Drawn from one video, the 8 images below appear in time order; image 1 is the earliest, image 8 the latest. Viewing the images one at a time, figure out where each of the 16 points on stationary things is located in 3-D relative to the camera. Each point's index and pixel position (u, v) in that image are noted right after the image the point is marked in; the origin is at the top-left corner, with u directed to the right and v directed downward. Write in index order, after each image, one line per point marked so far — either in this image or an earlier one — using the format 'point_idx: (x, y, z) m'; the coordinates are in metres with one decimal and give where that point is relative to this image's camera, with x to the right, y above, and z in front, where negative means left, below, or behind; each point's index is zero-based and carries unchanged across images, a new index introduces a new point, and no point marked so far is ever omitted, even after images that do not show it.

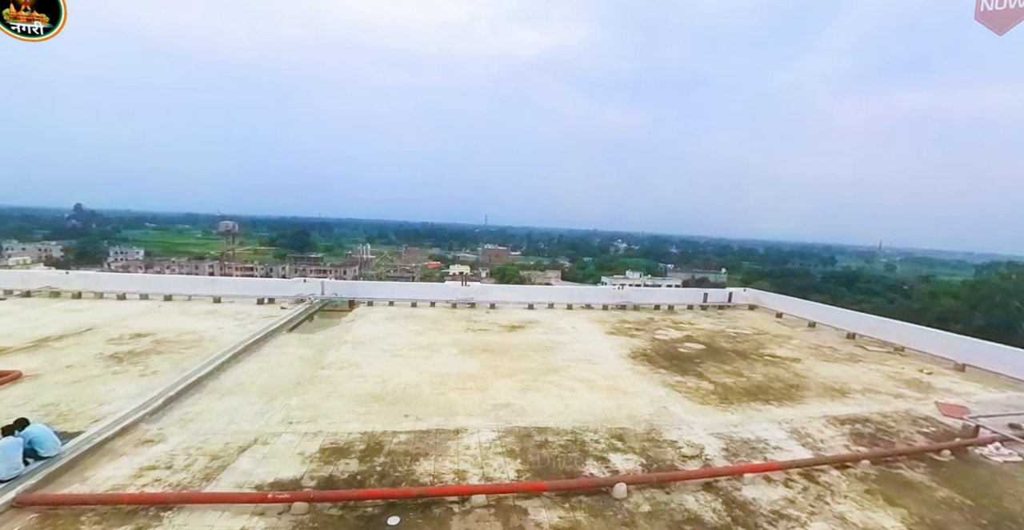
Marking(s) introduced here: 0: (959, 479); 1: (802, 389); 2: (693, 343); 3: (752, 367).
0: (+5.2, -2.5, +5.7) m
1: (+4.6, -2.0, +7.7) m
2: (+3.5, -1.6, +9.3) m
3: (+4.1, -1.8, +8.3) m
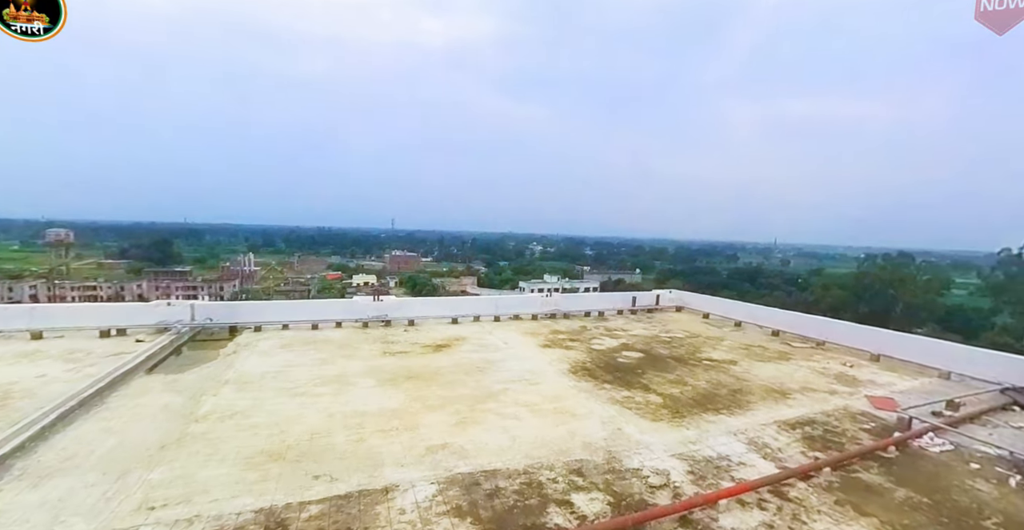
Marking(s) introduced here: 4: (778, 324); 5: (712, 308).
0: (+4.6, -2.4, +5.7) m
1: (+3.6, -2.0, +7.6) m
2: (+2.1, -1.6, +8.9) m
3: (+3.0, -1.9, +8.1) m
4: (+6.6, -1.5, +12.0) m
5: (+5.7, -1.2, +13.6) m
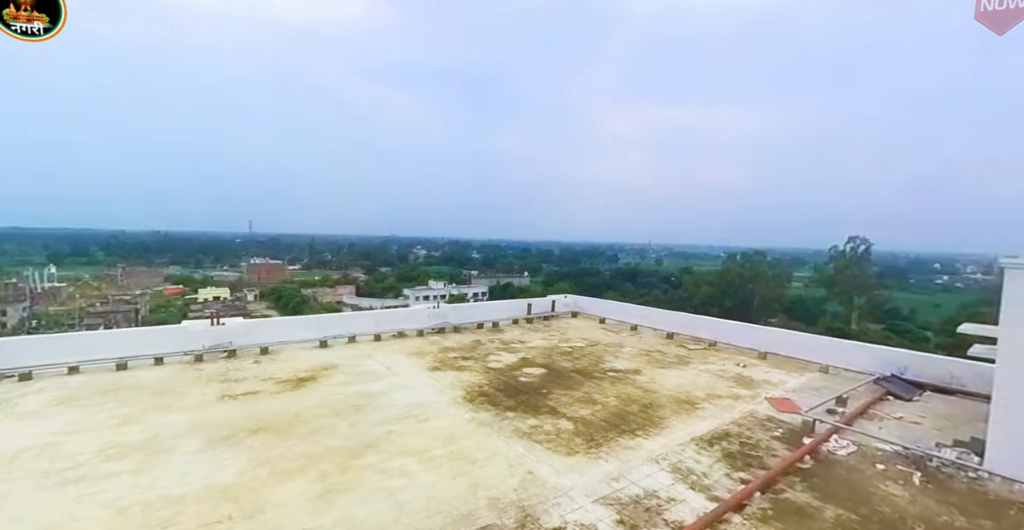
0: (+3.5, -2.4, +5.4) m
1: (+2.1, -2.0, +7.0) m
2: (+0.3, -1.7, +8.0) m
3: (+1.3, -1.9, +7.4) m
4: (+3.9, -1.5, +12.0) m
5: (+2.7, -1.3, +13.4) m
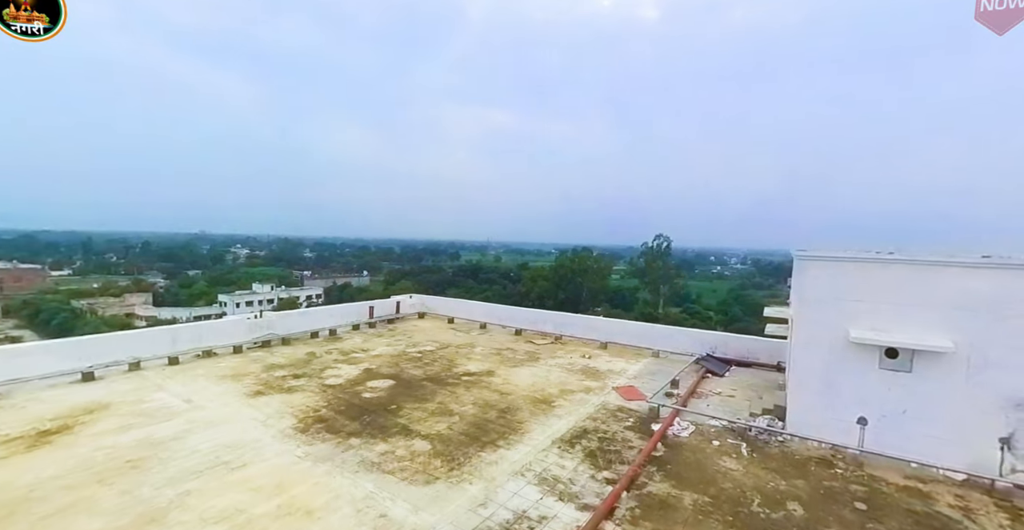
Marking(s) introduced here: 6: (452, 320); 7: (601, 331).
0: (+1.9, -2.3, +5.6) m
1: (+0.1, -2.0, +6.7) m
2: (-1.9, -1.7, +7.0) m
3: (-0.7, -1.9, +6.8) m
4: (+0.2, -1.4, +12.0) m
5: (-1.4, -1.2, +12.9) m
6: (-1.5, -1.4, +12.6) m
7: (+2.0, -1.5, +11.1) m
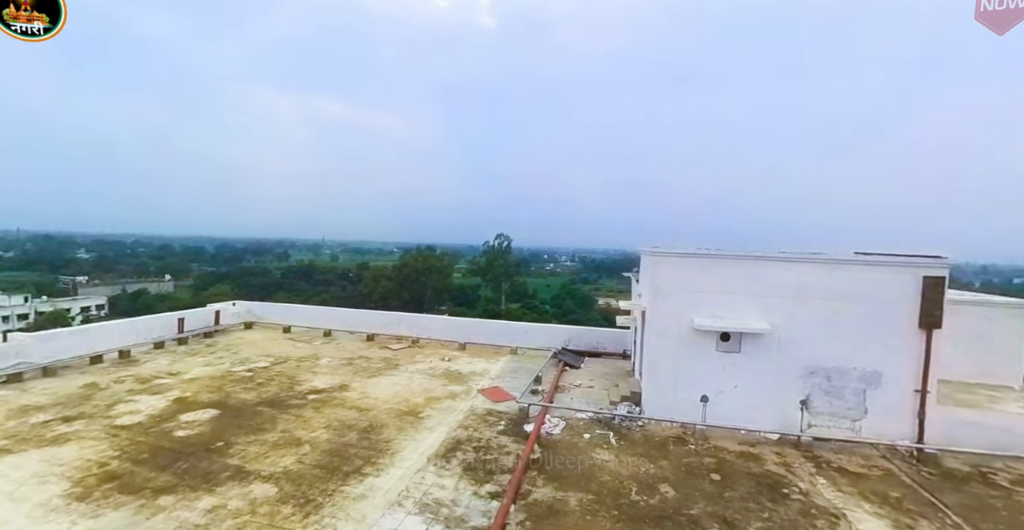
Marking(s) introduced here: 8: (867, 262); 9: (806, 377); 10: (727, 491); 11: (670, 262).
0: (+0.6, -2.3, +5.4) m
1: (-1.6, -1.9, +5.9) m
2: (-3.5, -1.7, +5.6) m
3: (-2.4, -1.9, +5.7) m
4: (-3.1, -1.4, +11.0) m
5: (-5.0, -1.2, +11.3) m
6: (-4.9, -1.4, +11.0) m
7: (-1.1, -1.4, +10.7) m
8: (+4.8, 0.0, +6.7) m
9: (+4.1, -1.6, +7.0) m
10: (+2.4, -2.5, +5.5) m
11: (+2.3, 0.0, +7.3) m
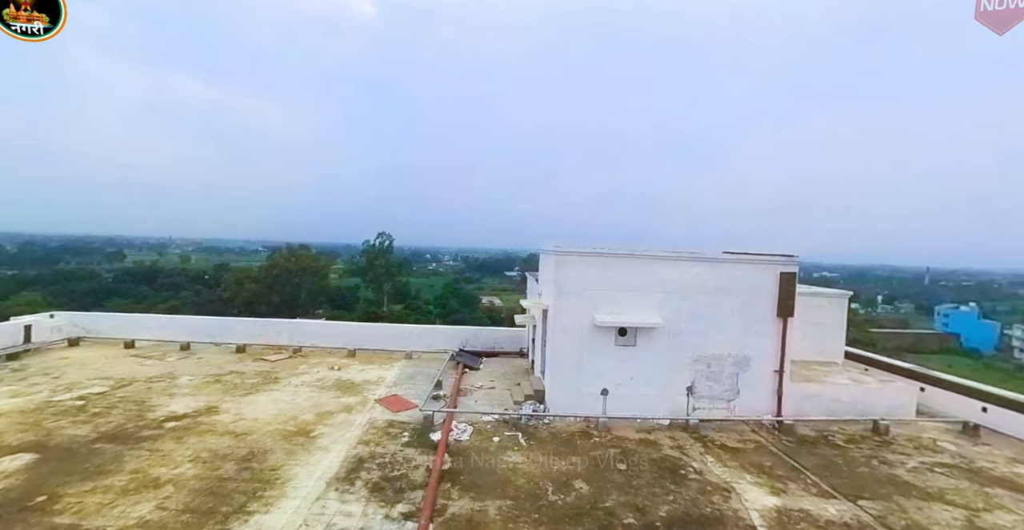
0: (-0.4, -2.3, +5.2) m
1: (-2.5, -2.0, +5.1) m
2: (-4.4, -1.7, +4.3) m
3: (-3.2, -1.9, +4.7) m
4: (-5.3, -1.4, +9.6) m
5: (-7.1, -1.3, +9.5) m
6: (-7.0, -1.4, +9.2) m
7: (-3.3, -1.4, +9.8) m
8: (+3.4, +0.1, +7.5) m
9: (+2.7, -1.5, +7.5) m
10: (+1.4, -2.4, +5.7) m
11: (+0.9, +0.1, +7.4) m
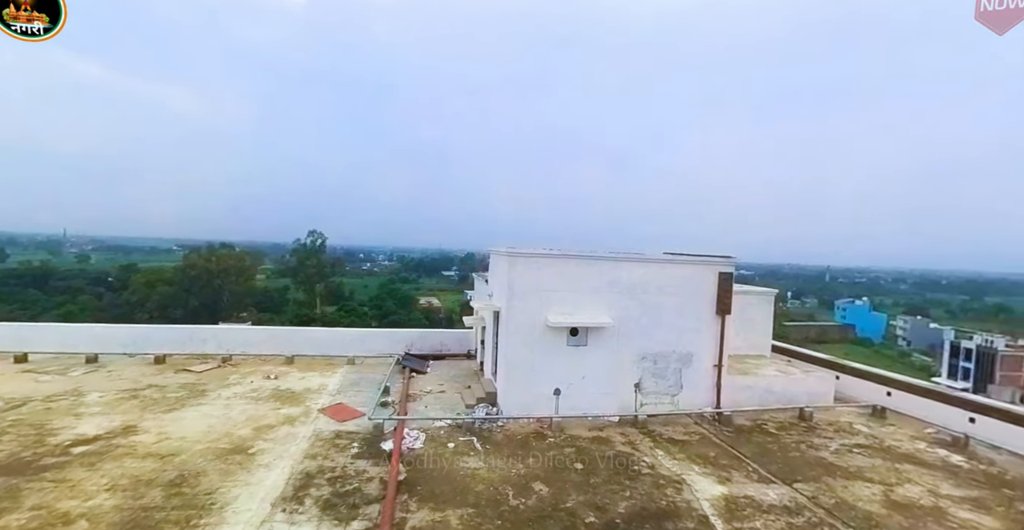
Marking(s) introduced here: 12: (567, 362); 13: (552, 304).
0: (-0.8, -2.3, +5.0) m
1: (-2.9, -2.0, +4.6) m
2: (-4.6, -1.8, +3.6) m
3: (-3.6, -1.9, +4.1) m
4: (-6.2, -1.5, +8.8) m
5: (-8.1, -1.3, +8.4) m
6: (-7.9, -1.5, +8.1) m
7: (-4.3, -1.4, +9.2) m
8: (+2.7, +0.1, +7.7) m
9: (+2.0, -1.5, +7.7) m
10: (+0.9, -2.4, +5.7) m
11: (+0.2, +0.1, +7.3) m
12: (+0.8, -1.4, +7.4) m
13: (+0.6, -0.5, +7.4) m
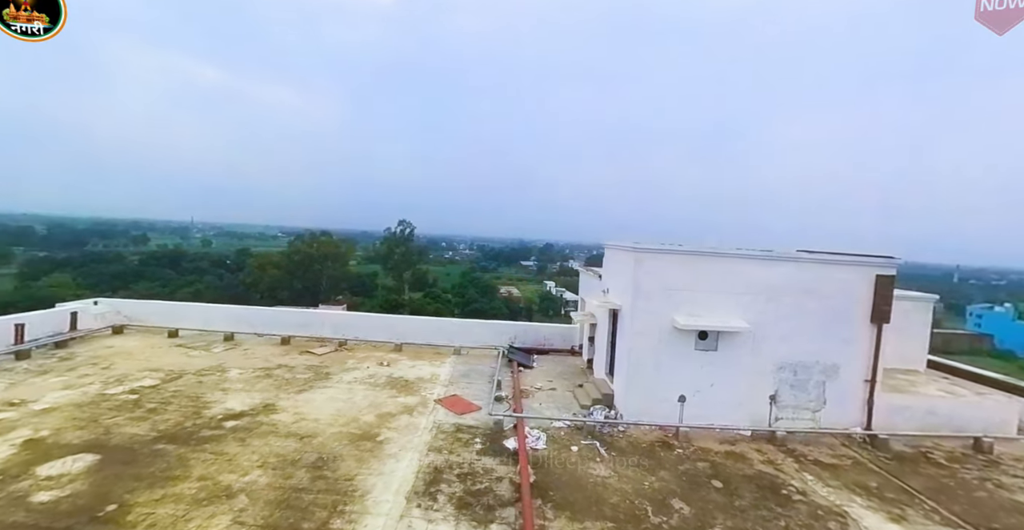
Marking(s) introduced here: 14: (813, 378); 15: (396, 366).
0: (+0.5, -2.2, +4.7) m
1: (-1.6, -1.8, +4.6) m
2: (-3.5, -1.6, +3.9) m
3: (-2.3, -1.8, +4.3) m
4: (-4.3, -1.2, +9.2) m
5: (-6.1, -1.0, +9.1) m
6: (-6.0, -1.2, +8.8) m
7: (-2.3, -1.2, +9.4) m
8: (+4.4, +0.1, +6.8) m
9: (+3.7, -1.5, +7.0) m
10: (+2.3, -2.4, +5.1) m
11: (+1.9, +0.1, +6.8) m
12: (+2.5, -1.4, +6.8) m
13: (+2.3, -0.5, +6.9) m
14: (+4.2, -1.6, +7.0) m
15: (-1.8, -1.6, +7.9) m
